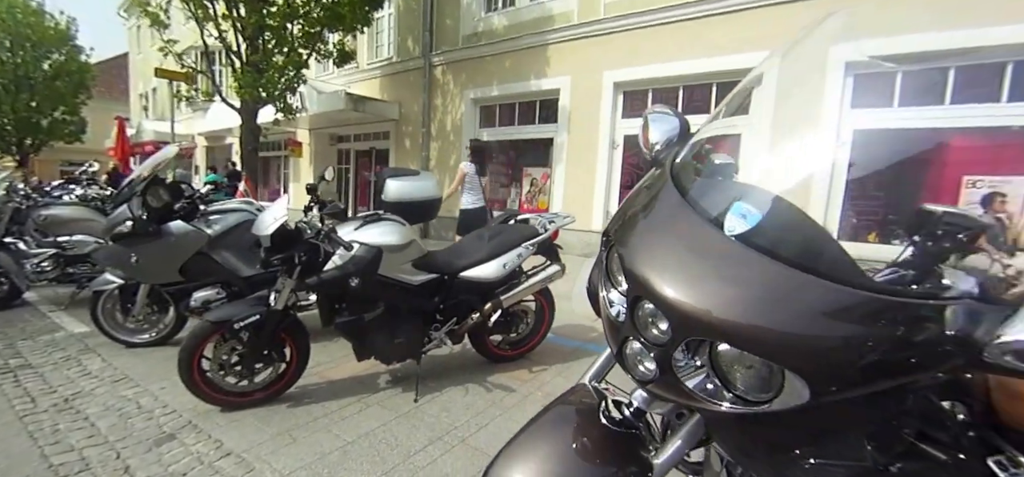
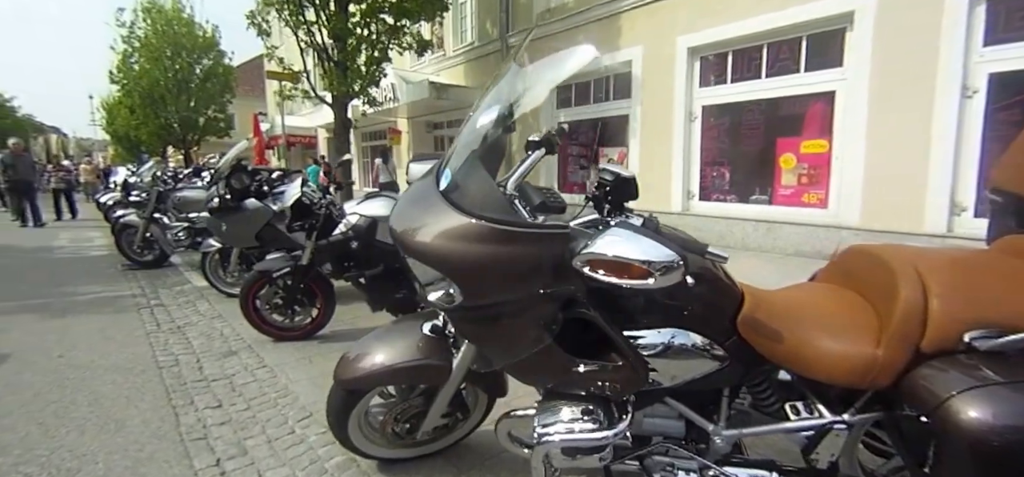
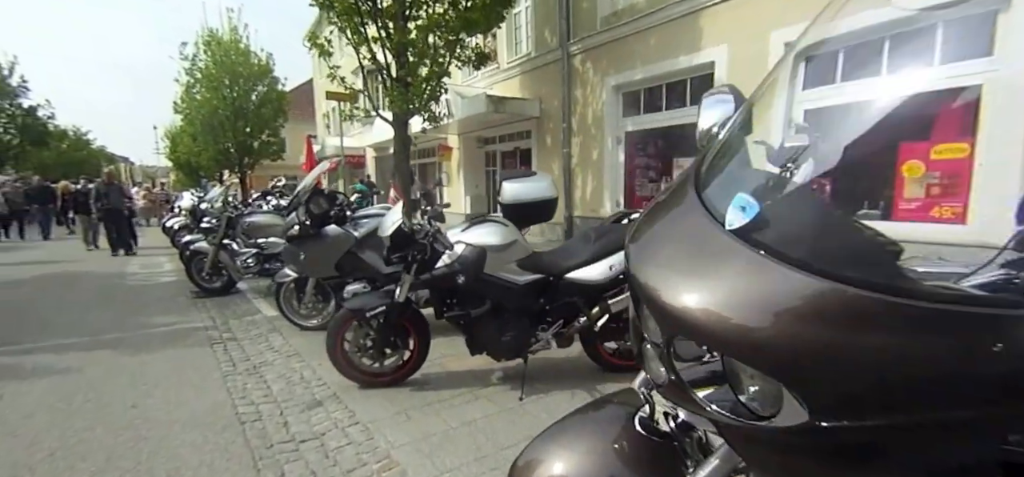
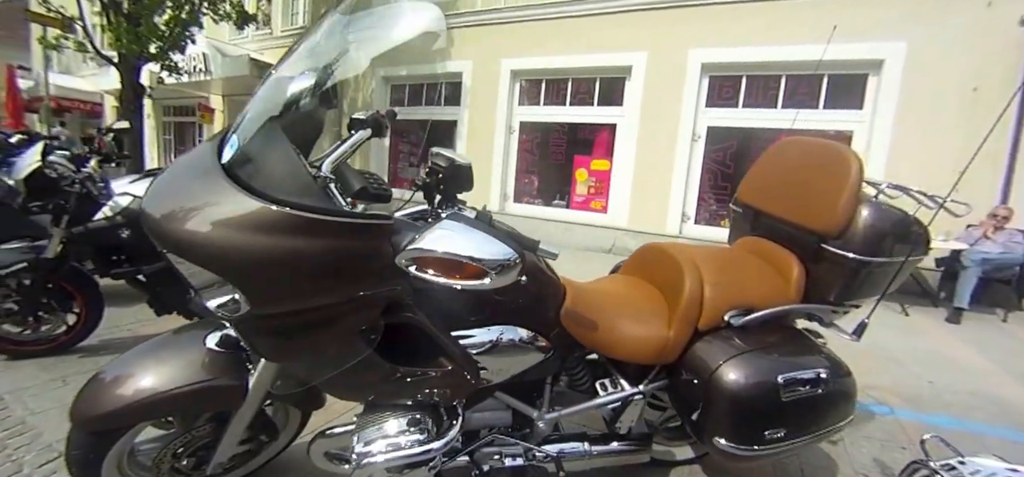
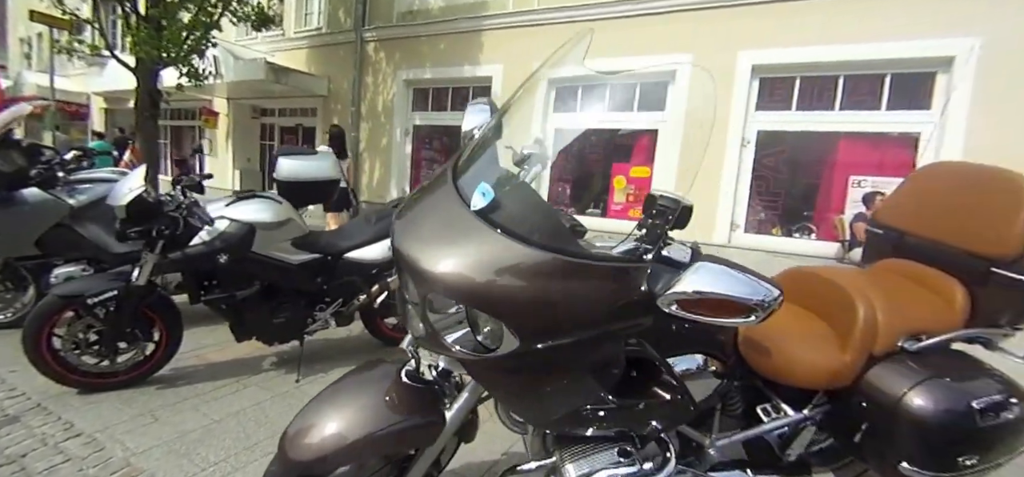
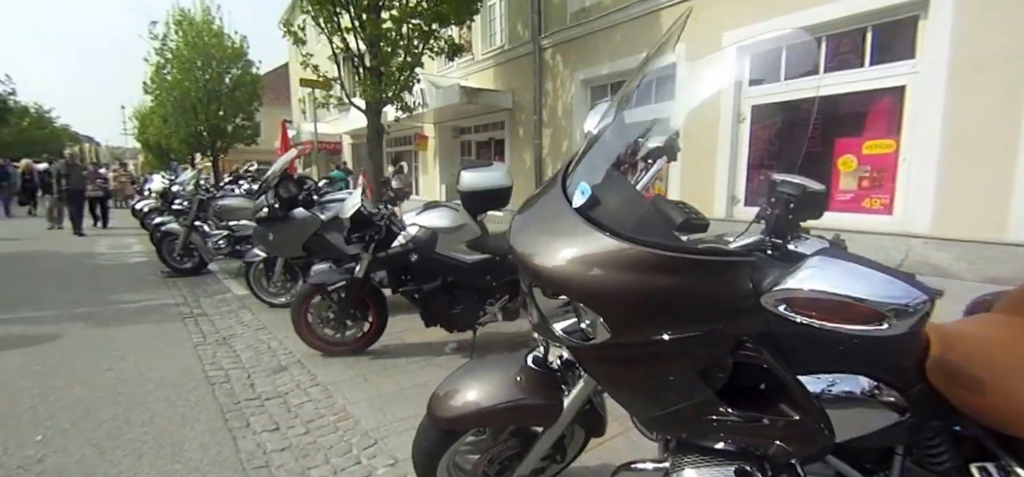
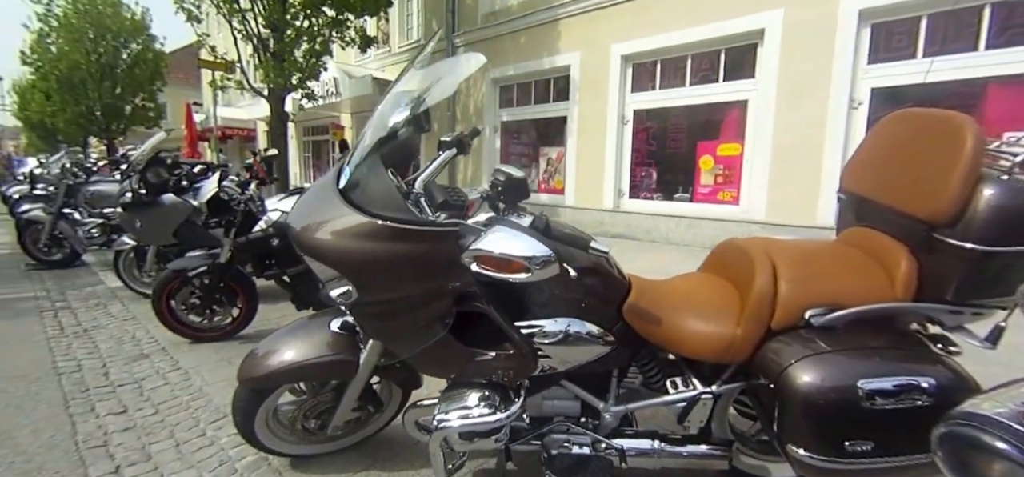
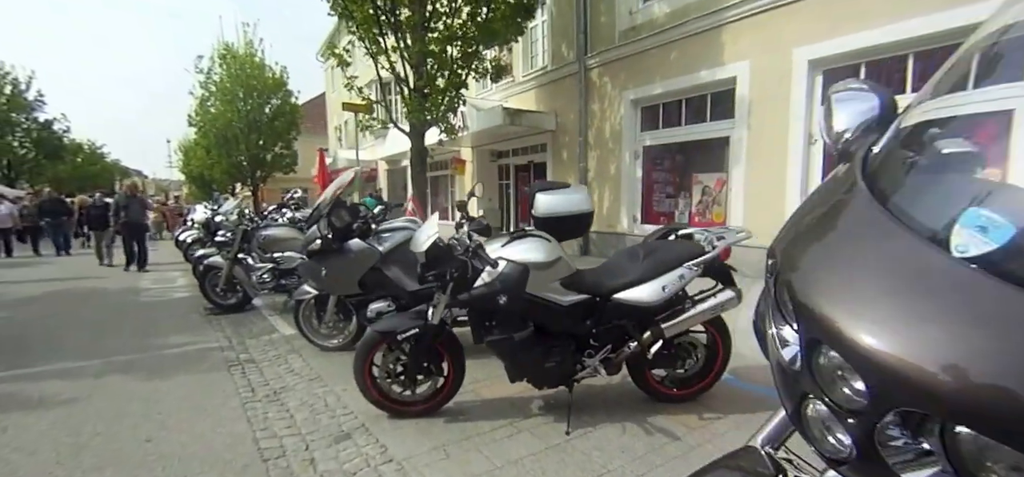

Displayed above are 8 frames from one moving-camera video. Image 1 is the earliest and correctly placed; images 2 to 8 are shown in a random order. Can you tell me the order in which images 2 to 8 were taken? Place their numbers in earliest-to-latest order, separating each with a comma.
5, 4, 7, 2, 6, 3, 8
